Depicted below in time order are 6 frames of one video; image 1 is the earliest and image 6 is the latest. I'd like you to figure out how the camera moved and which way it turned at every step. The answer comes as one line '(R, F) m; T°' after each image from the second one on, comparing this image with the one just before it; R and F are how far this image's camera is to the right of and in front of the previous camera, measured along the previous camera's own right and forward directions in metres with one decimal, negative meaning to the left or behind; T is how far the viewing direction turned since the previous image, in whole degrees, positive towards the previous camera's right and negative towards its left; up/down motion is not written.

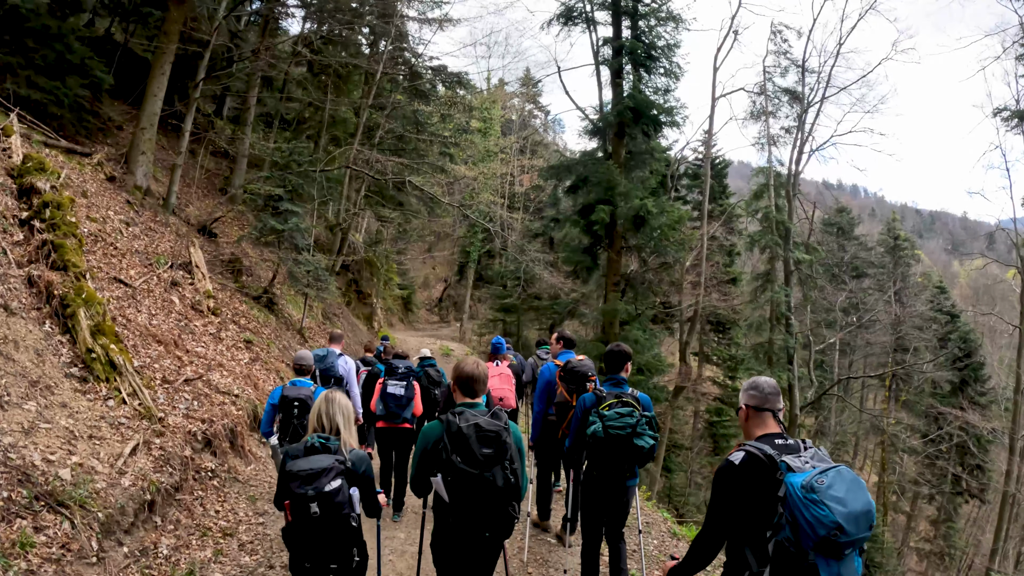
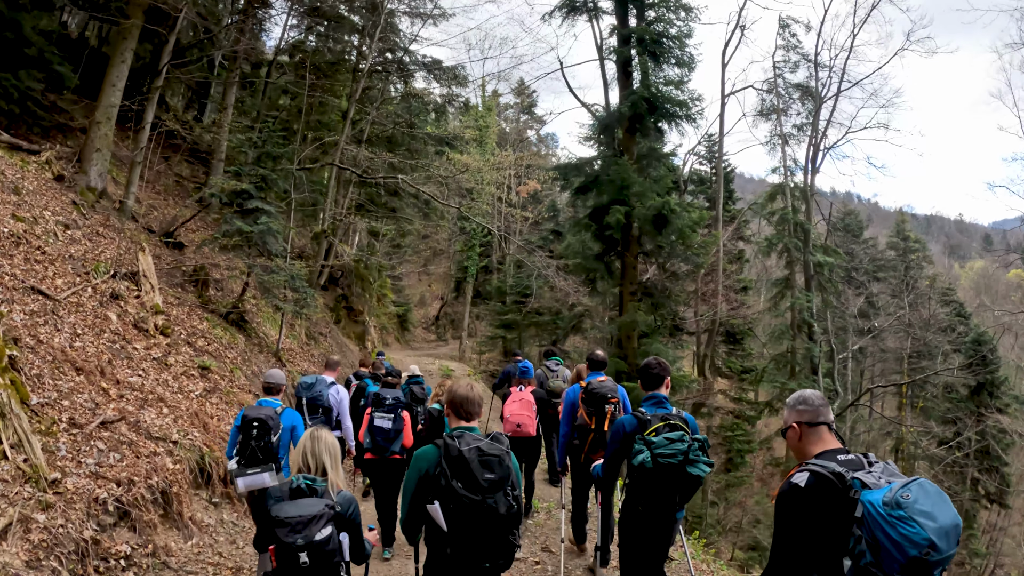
(-0.2, +1.3) m; 0°
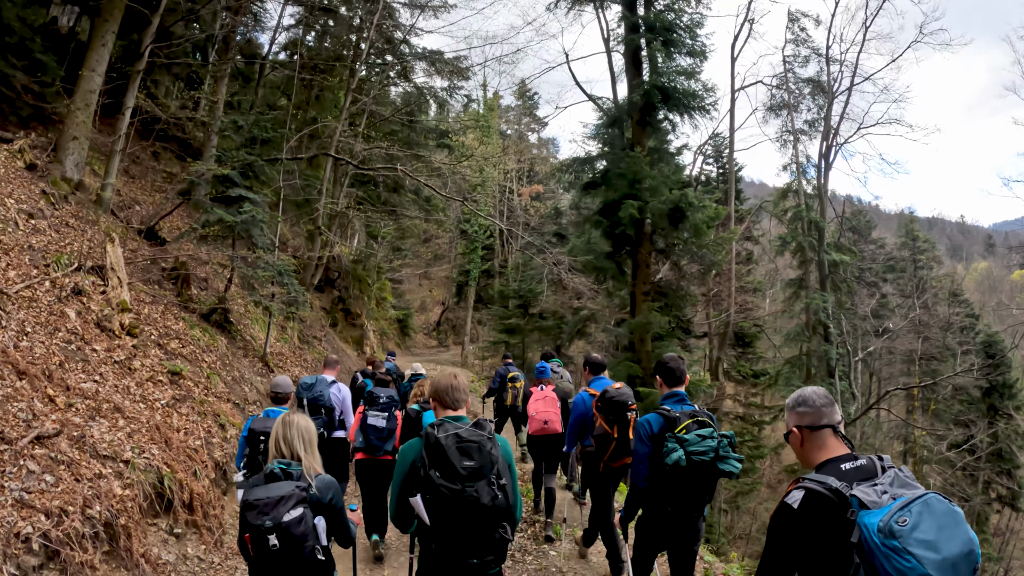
(-0.1, +0.7) m; 0°
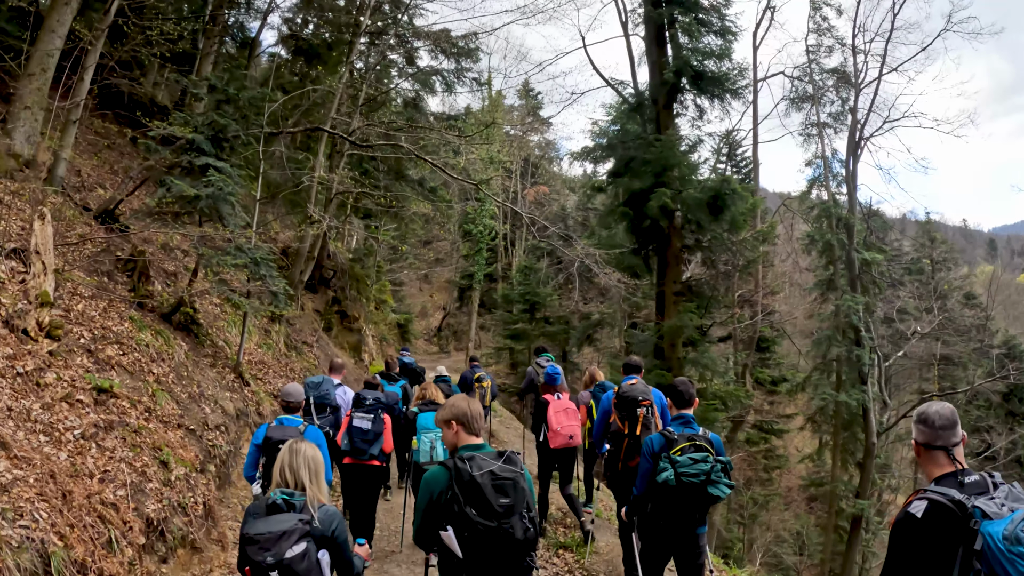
(-0.3, +1.2) m; 0°
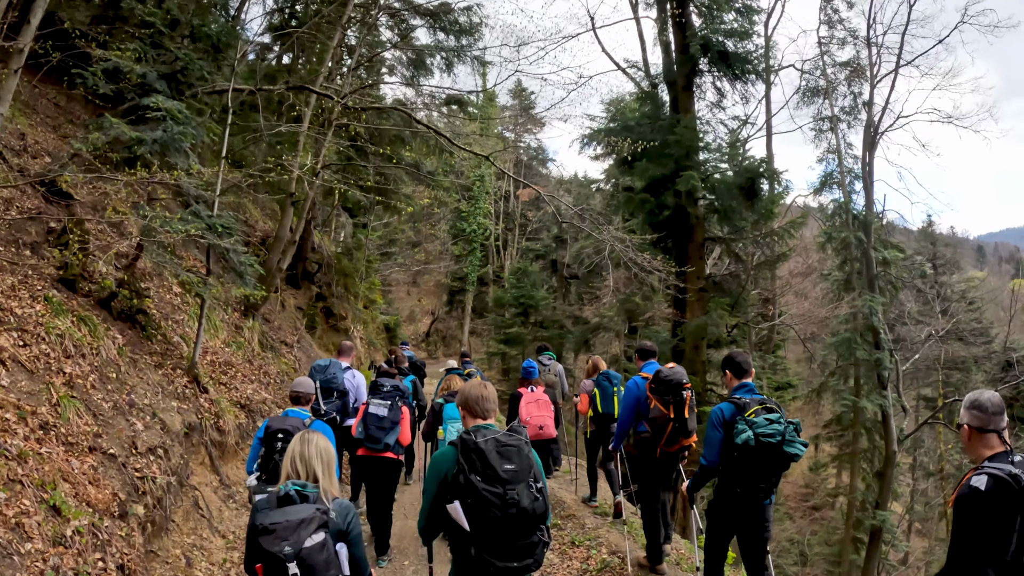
(-0.3, +1.1) m; +1°
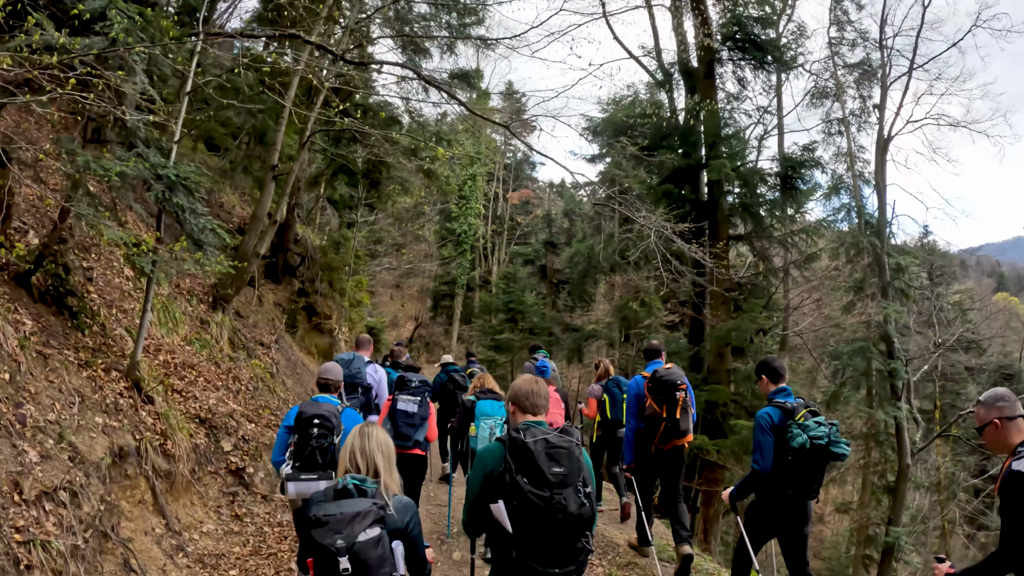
(-0.3, +0.9) m; +2°
